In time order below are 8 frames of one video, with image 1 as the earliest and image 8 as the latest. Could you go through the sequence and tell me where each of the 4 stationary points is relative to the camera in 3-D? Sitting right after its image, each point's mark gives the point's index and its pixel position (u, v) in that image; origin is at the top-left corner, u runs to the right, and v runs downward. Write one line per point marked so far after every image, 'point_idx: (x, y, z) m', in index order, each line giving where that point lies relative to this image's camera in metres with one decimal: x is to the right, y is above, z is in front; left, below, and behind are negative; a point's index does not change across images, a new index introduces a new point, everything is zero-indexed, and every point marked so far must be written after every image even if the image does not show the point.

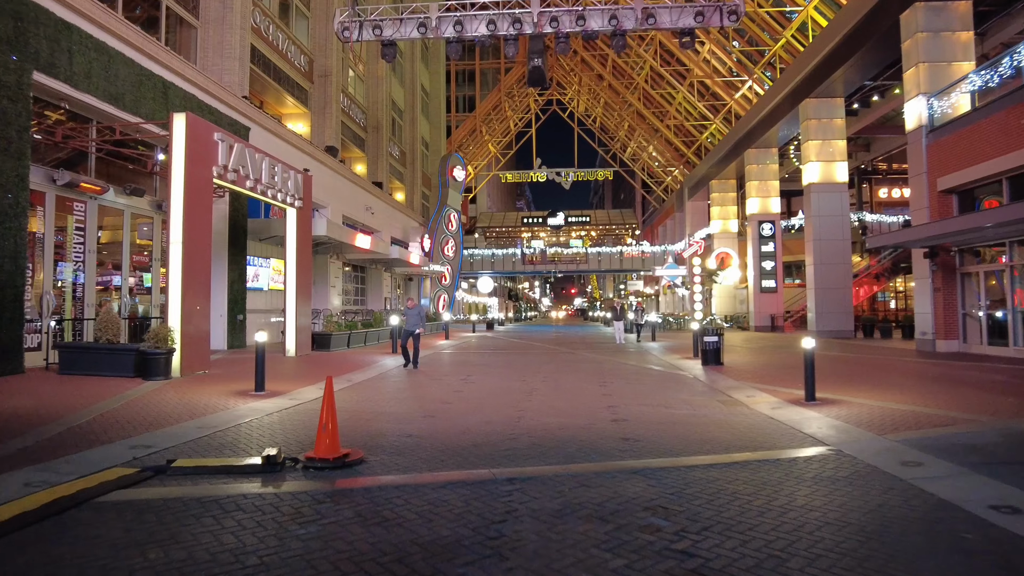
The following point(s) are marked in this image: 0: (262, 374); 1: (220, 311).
0: (-4.2, -1.4, +10.5) m
1: (-8.8, -0.7, +19.0) m
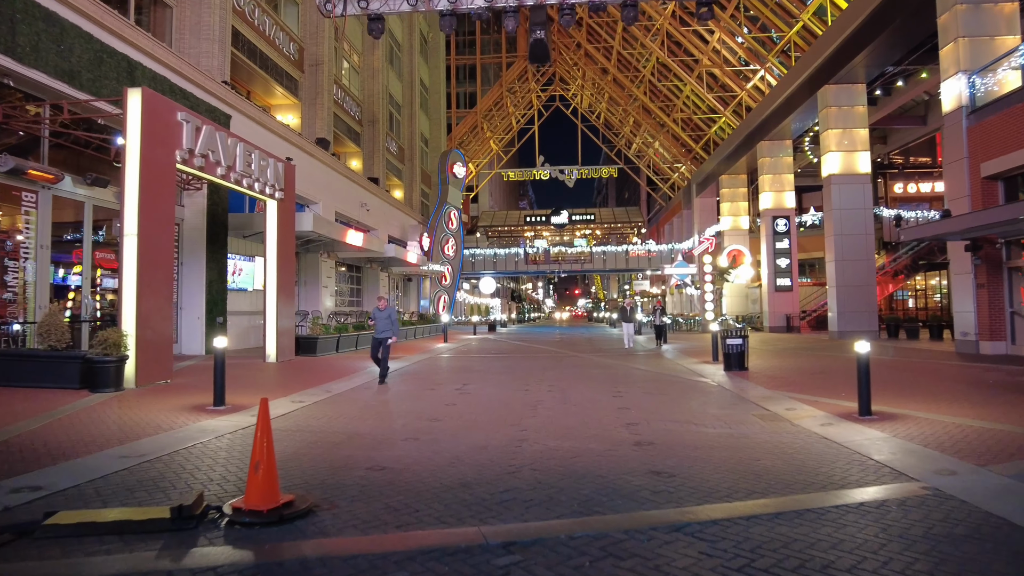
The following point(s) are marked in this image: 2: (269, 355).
0: (-4.2, -1.4, +9.0) m
1: (-8.8, -0.7, +17.5) m
2: (-6.1, -1.7, +15.8) m
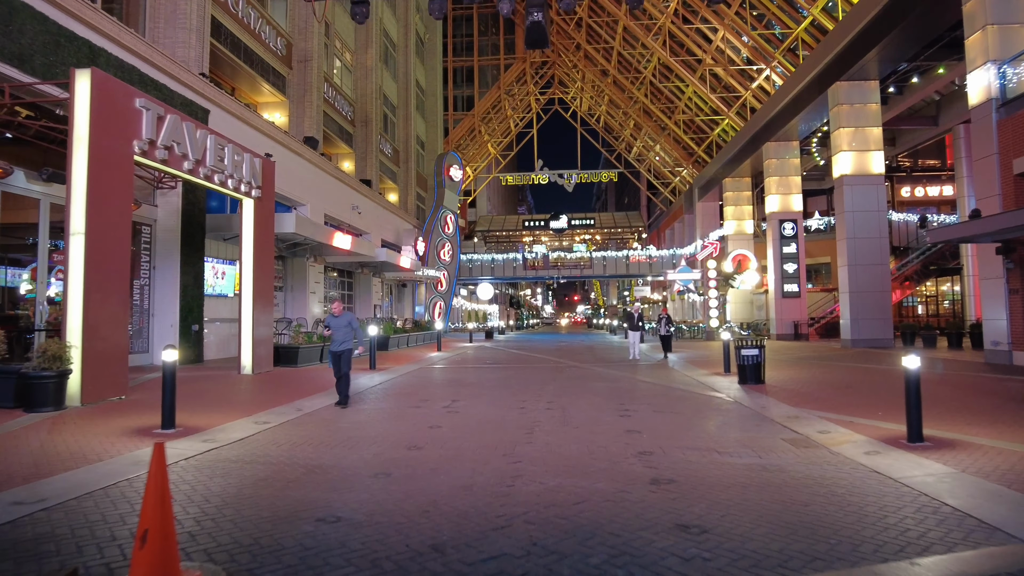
0: (-4.2, -1.5, +7.8) m
1: (-8.9, -0.9, +16.3) m
2: (-6.2, -1.8, +14.6) m
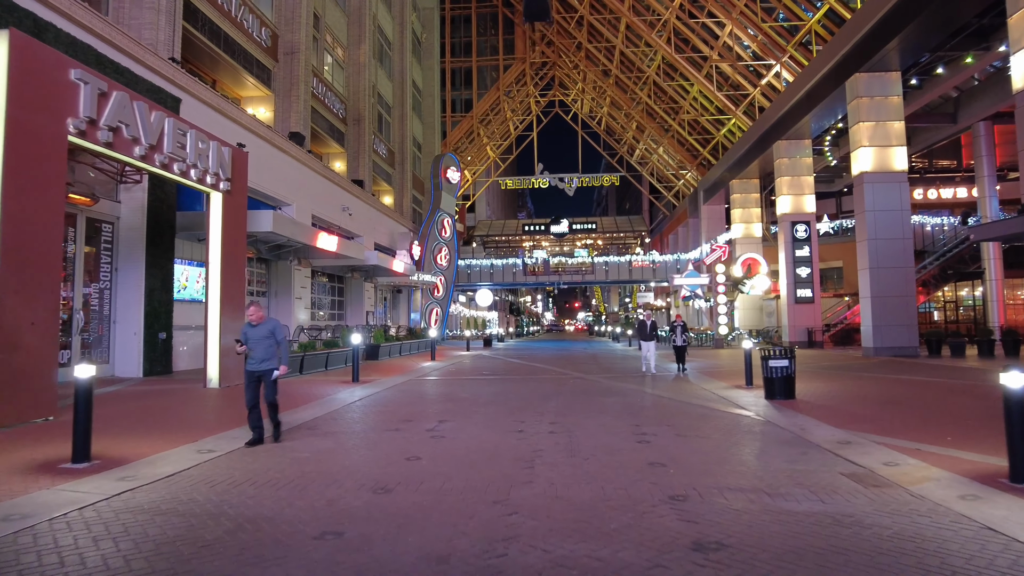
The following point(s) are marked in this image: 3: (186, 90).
0: (-4.3, -1.5, +6.3) m
1: (-8.9, -0.9, +14.8) m
2: (-6.2, -1.9, +13.1) m
3: (-8.7, +5.3, +16.7) m
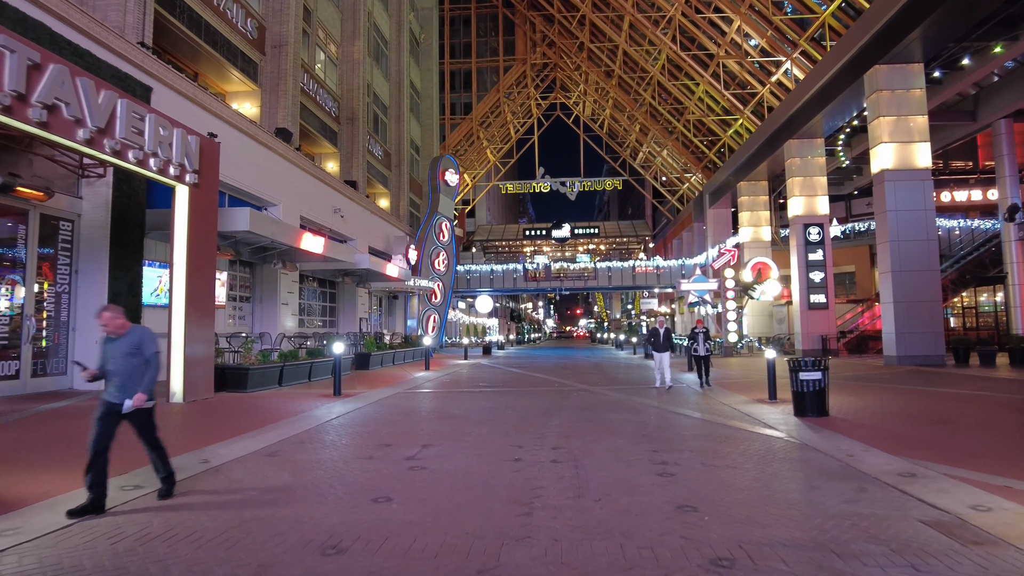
0: (-4.3, -1.4, +5.0) m
1: (-9.0, -1.0, +13.5) m
2: (-6.3, -1.9, +11.7) m
3: (-8.7, +5.2, +15.5) m
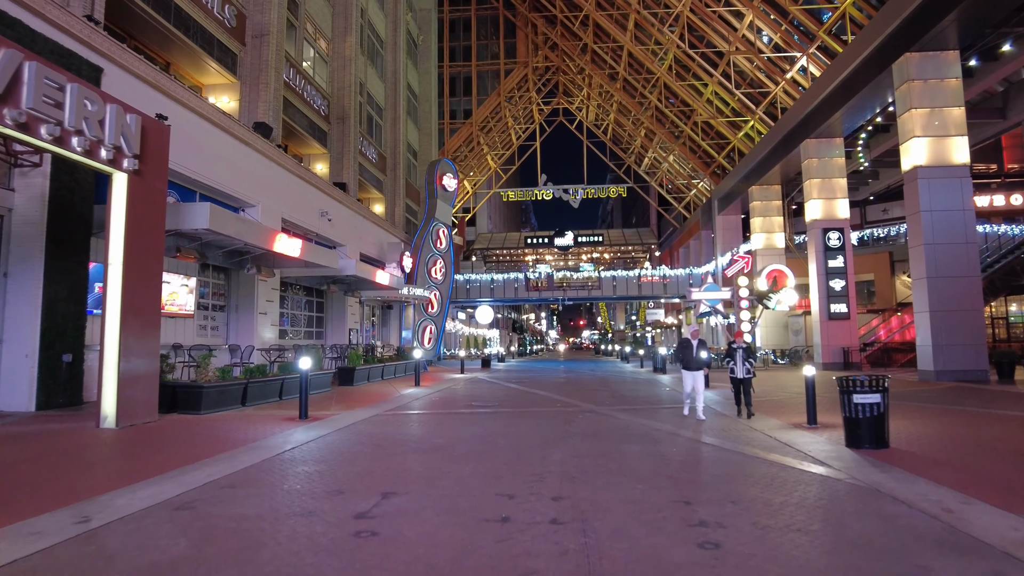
0: (-4.5, -1.4, +3.2) m
1: (-9.1, -1.1, +11.7) m
2: (-6.4, -2.0, +9.9) m
3: (-8.8, +5.0, +13.8) m
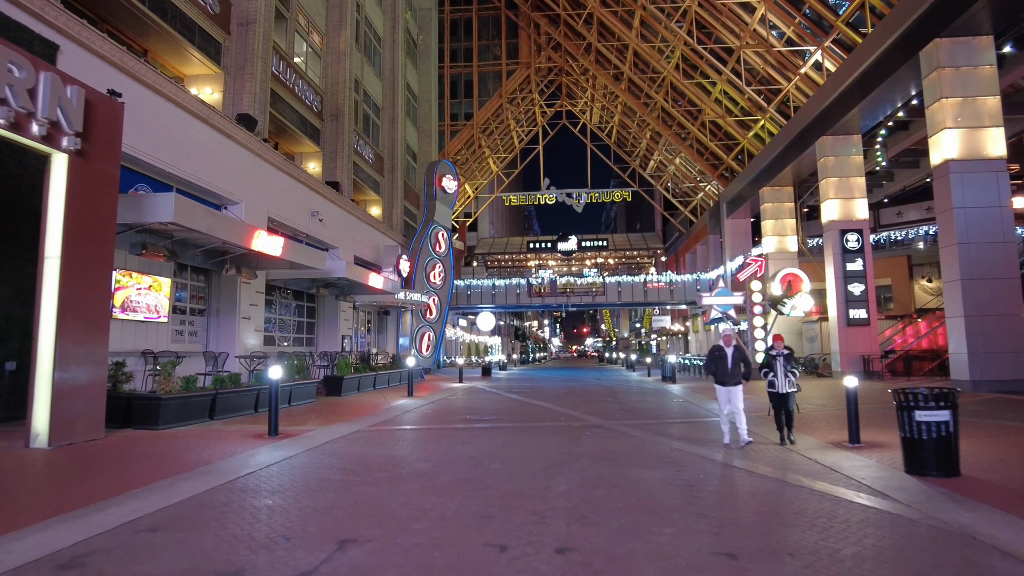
0: (-4.5, -1.3, +1.8) m
1: (-9.1, -1.1, +10.4) m
2: (-6.4, -2.0, +8.6) m
3: (-8.8, +5.0, +12.6) m
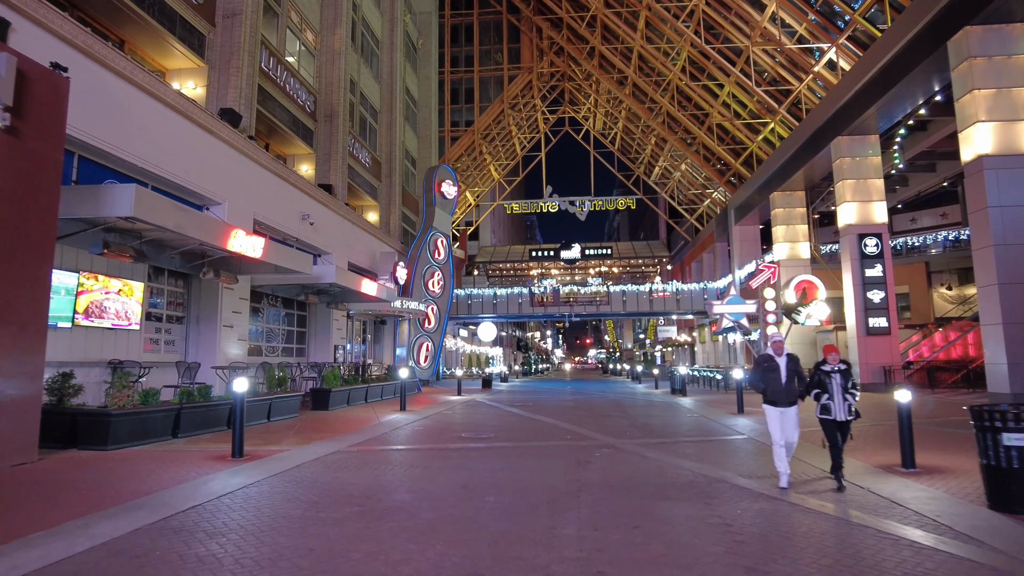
0: (-4.6, -1.1, +0.6) m
1: (-9.1, -1.1, +9.2) m
2: (-6.4, -2.0, +7.3) m
3: (-8.8, +5.0, +11.4) m
